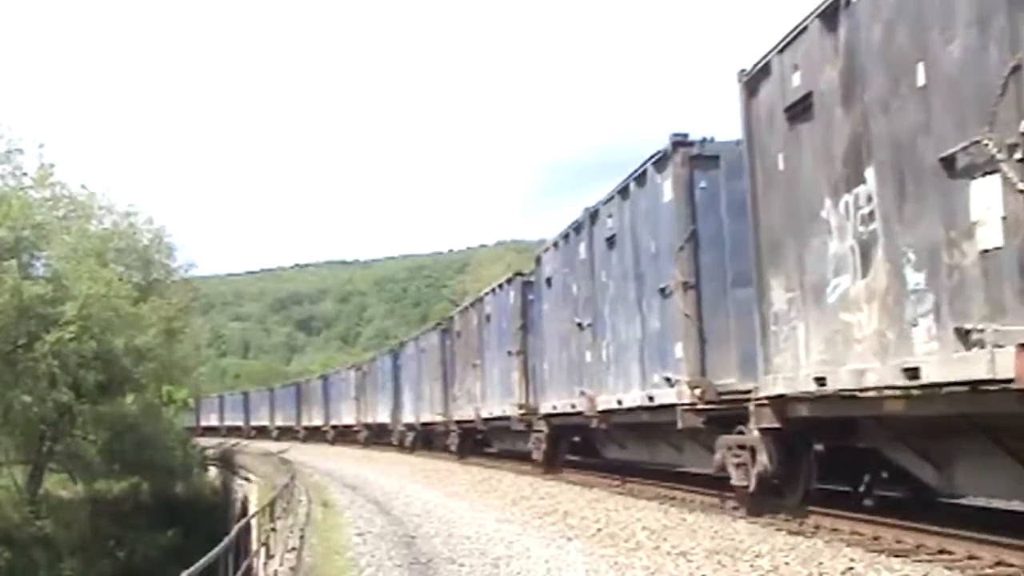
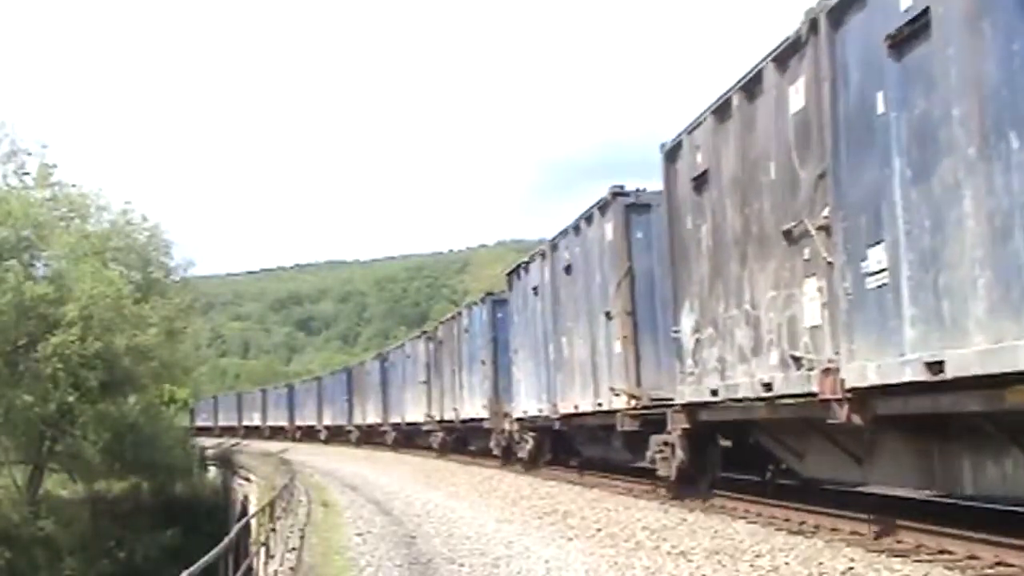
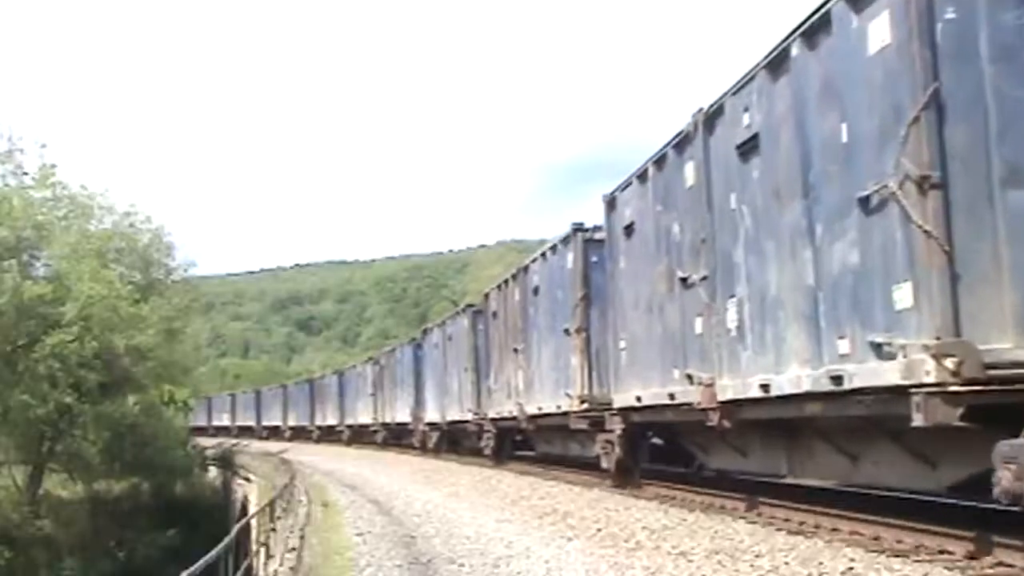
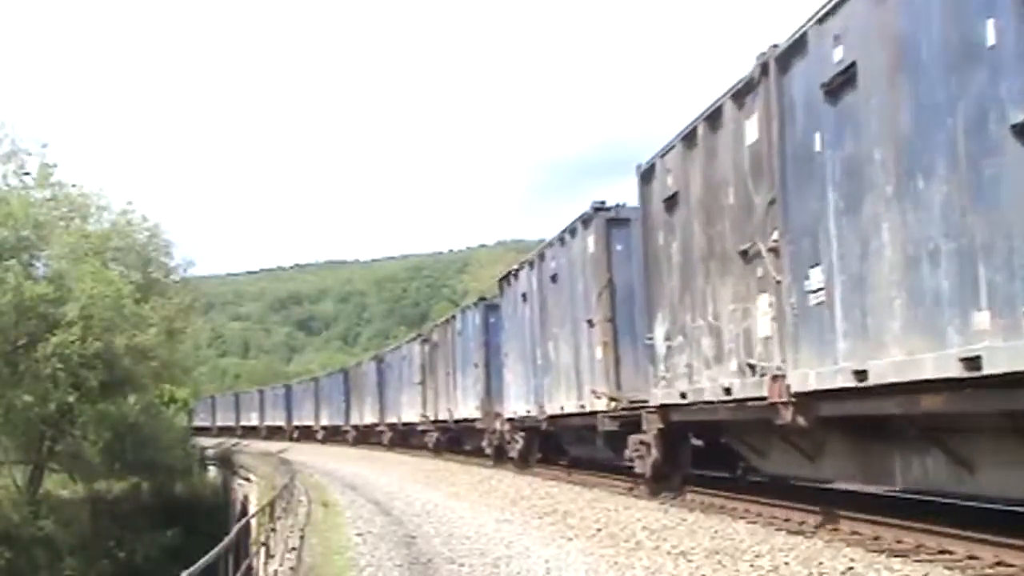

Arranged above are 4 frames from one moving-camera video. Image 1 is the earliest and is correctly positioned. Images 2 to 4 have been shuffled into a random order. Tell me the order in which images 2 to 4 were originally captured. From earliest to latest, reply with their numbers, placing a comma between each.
3, 4, 2
